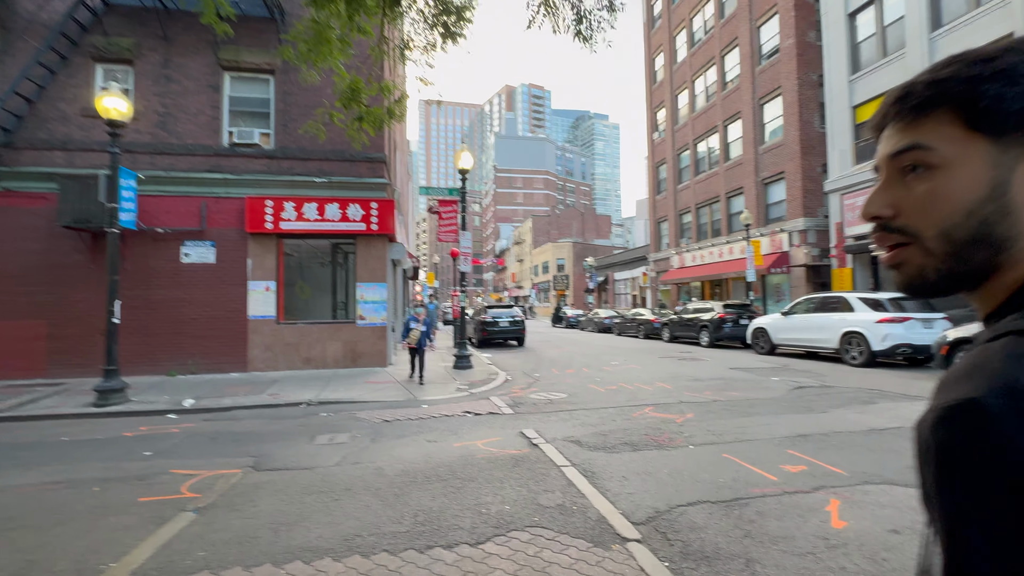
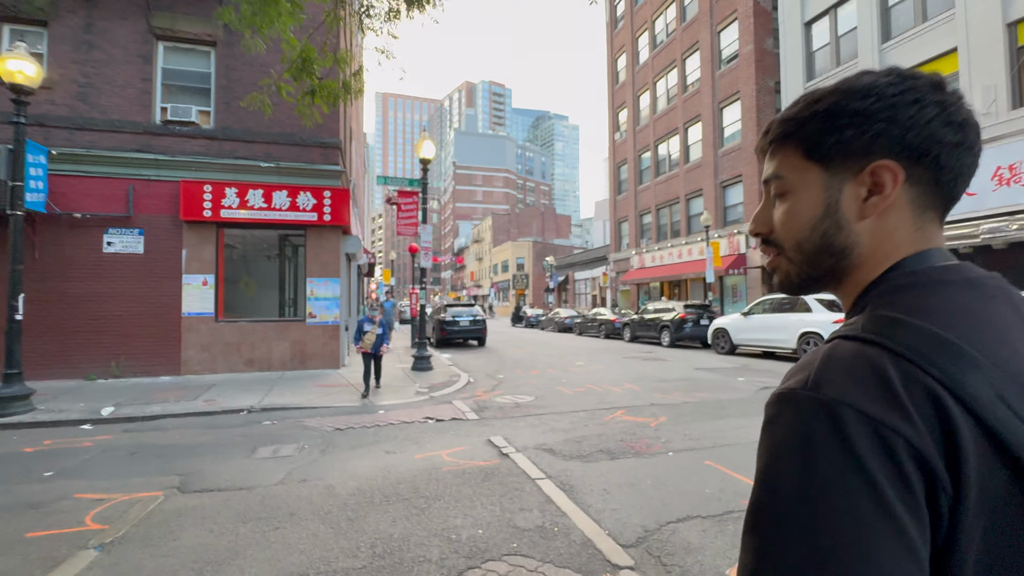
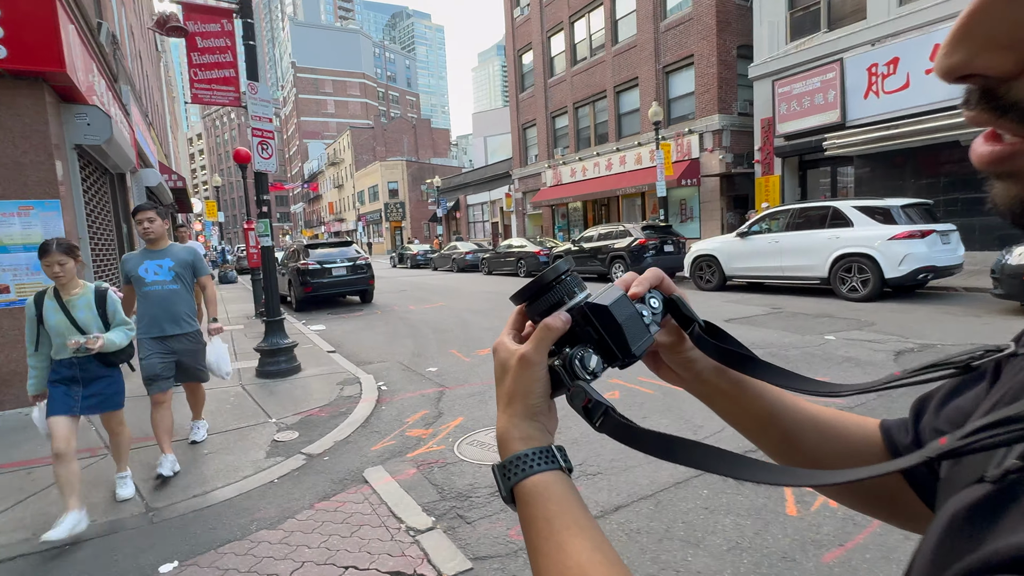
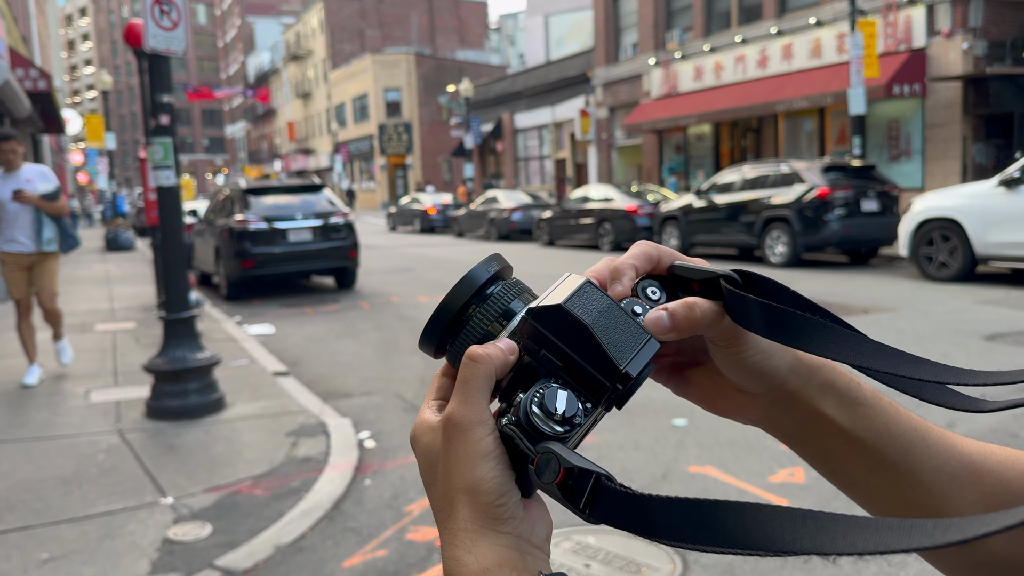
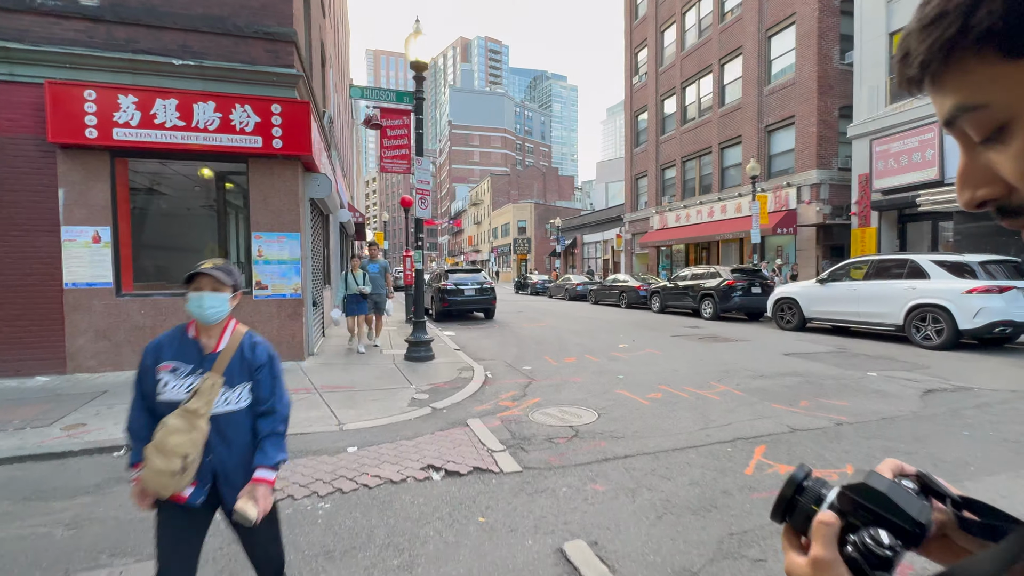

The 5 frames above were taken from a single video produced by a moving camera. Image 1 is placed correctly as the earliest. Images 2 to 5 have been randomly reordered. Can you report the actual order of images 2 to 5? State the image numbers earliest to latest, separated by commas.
2, 5, 3, 4
